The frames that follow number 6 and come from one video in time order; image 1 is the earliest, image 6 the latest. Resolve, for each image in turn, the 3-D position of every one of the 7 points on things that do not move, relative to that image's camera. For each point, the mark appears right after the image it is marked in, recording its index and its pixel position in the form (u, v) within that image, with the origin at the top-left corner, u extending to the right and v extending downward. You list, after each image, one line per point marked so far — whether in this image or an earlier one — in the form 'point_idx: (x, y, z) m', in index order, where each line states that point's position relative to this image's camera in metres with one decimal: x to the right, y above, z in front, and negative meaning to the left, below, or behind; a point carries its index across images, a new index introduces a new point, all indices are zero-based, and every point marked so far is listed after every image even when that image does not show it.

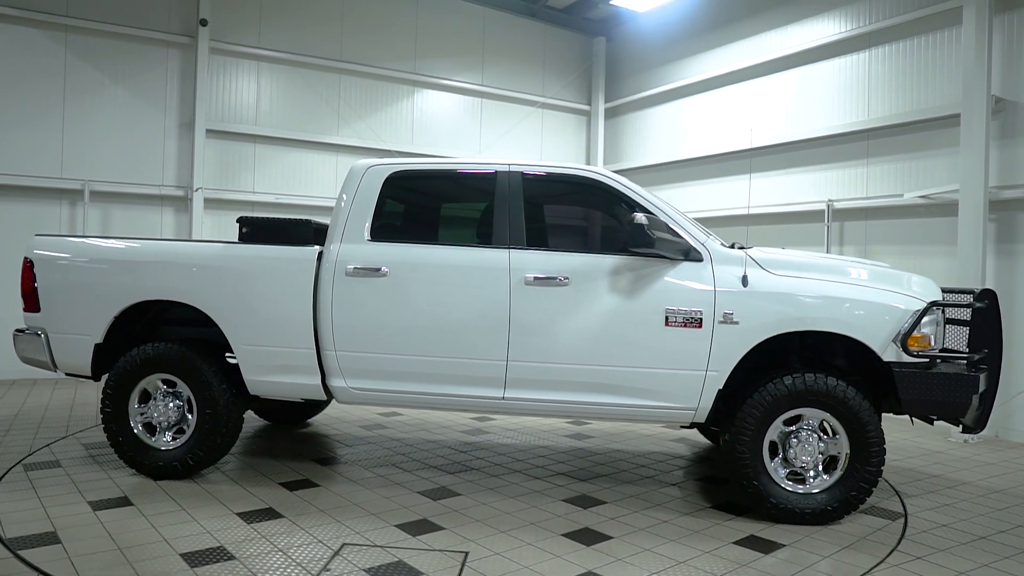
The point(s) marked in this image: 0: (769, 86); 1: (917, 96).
0: (+3.2, +2.5, +8.5) m
1: (+4.0, +1.9, +6.8) m
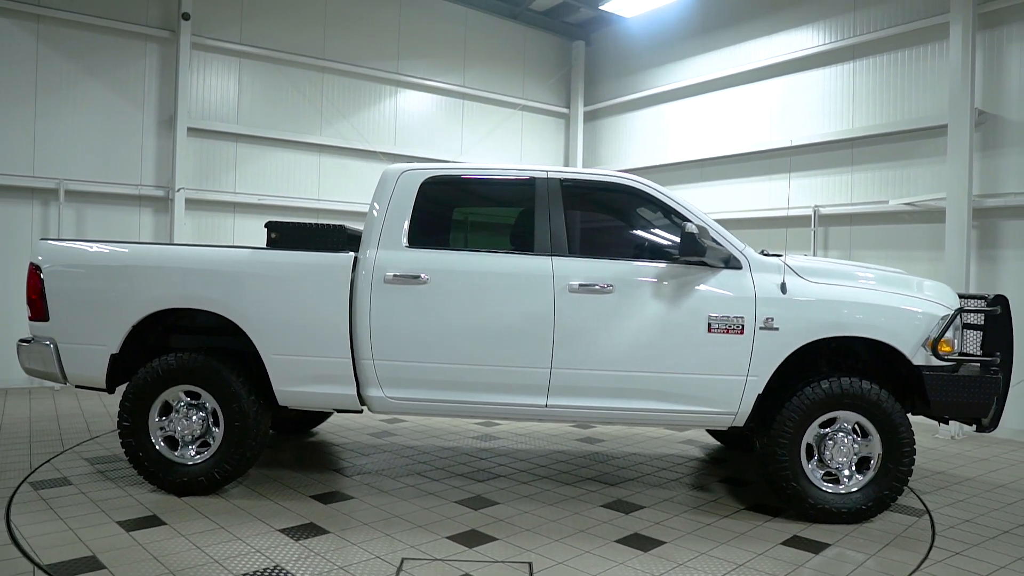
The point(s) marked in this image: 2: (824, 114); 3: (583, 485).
0: (+3.0, +2.5, +8.7) m
1: (+4.0, +1.9, +7.1) m
2: (+3.6, +2.0, +7.9) m
3: (+0.5, -1.3, +4.5) m
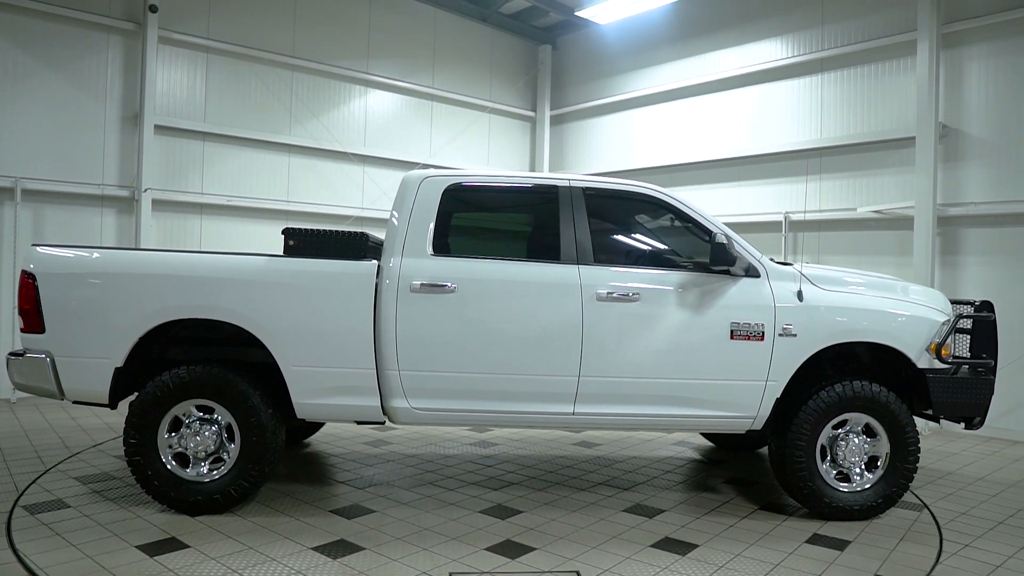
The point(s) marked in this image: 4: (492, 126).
0: (+2.7, +2.4, +9.0) m
1: (+3.9, +1.8, +7.4) m
2: (+3.3, +2.0, +8.2) m
3: (+0.6, -1.4, +4.6) m
4: (-0.3, +2.6, +11.0) m
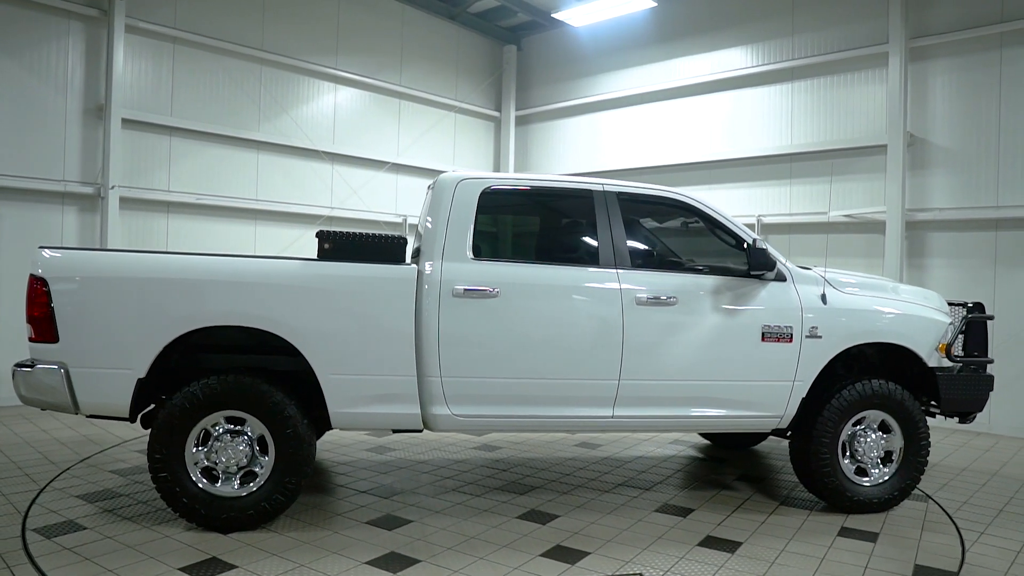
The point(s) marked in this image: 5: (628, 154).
0: (+2.4, +2.4, +9.2) m
1: (+3.7, +1.8, +7.8) m
2: (+3.1, +1.9, +8.5) m
3: (+0.7, -1.4, +4.6) m
4: (-0.8, +2.6, +10.9) m
5: (+1.7, +1.9, +9.9) m
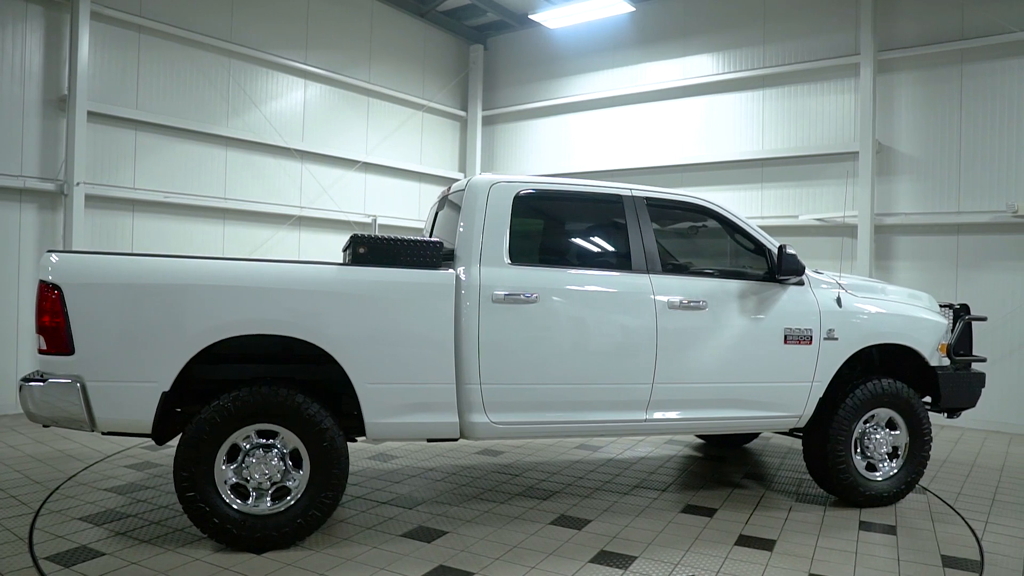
0: (+2.1, +2.4, +9.4) m
1: (+3.5, +1.8, +8.1) m
2: (+2.8, +1.9, +8.7) m
3: (+0.9, -1.4, +4.7) m
4: (-1.3, +2.6, +10.8) m
5: (+1.3, +1.9, +10.0) m
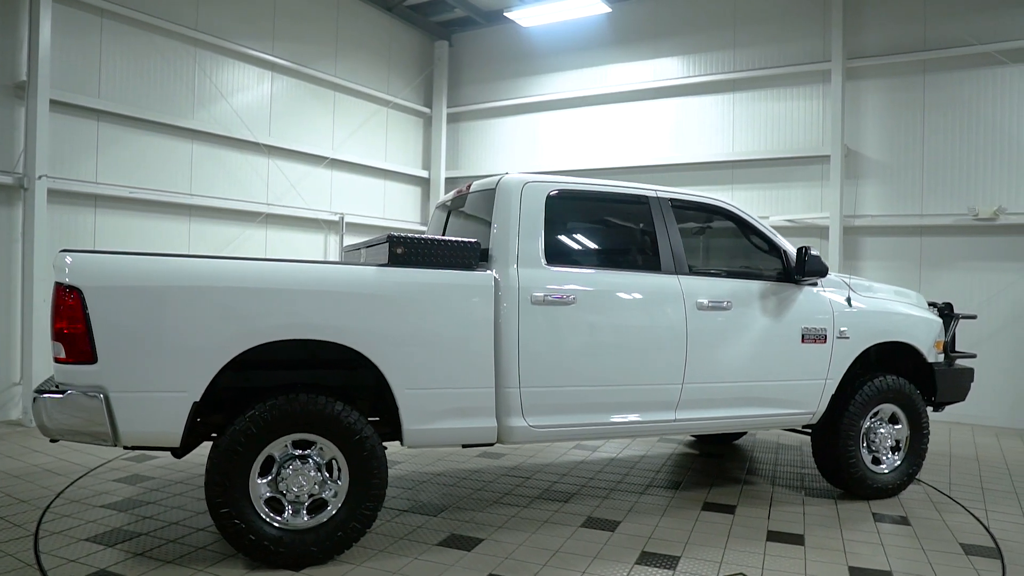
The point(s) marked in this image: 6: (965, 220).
0: (+1.7, +2.4, +9.5) m
1: (+3.2, +1.8, +8.4) m
2: (+2.5, +1.9, +8.9) m
3: (+1.0, -1.4, +4.7) m
4: (-1.8, +2.6, +10.5) m
5: (+0.8, +1.9, +10.1) m
6: (+4.8, +0.7, +7.3) m
